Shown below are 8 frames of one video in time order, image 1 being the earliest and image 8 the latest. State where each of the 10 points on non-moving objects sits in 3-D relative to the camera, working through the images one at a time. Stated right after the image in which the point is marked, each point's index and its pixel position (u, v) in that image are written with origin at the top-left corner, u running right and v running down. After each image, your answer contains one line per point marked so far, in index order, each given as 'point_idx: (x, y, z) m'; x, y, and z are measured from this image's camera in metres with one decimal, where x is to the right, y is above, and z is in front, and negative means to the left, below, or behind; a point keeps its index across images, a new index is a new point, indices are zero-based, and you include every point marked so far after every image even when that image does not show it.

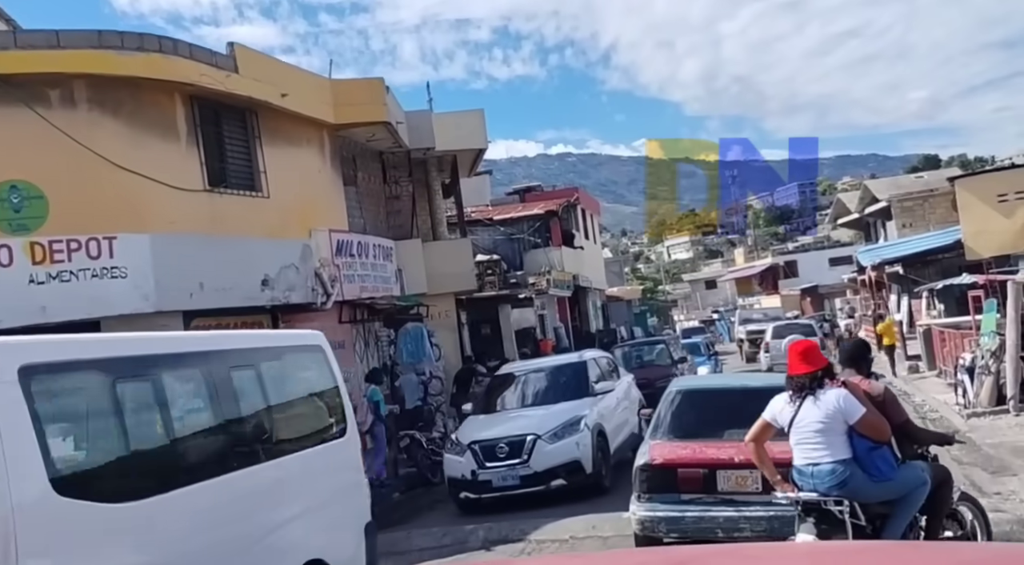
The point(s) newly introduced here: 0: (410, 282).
0: (-2.1, 0.0, +19.9) m
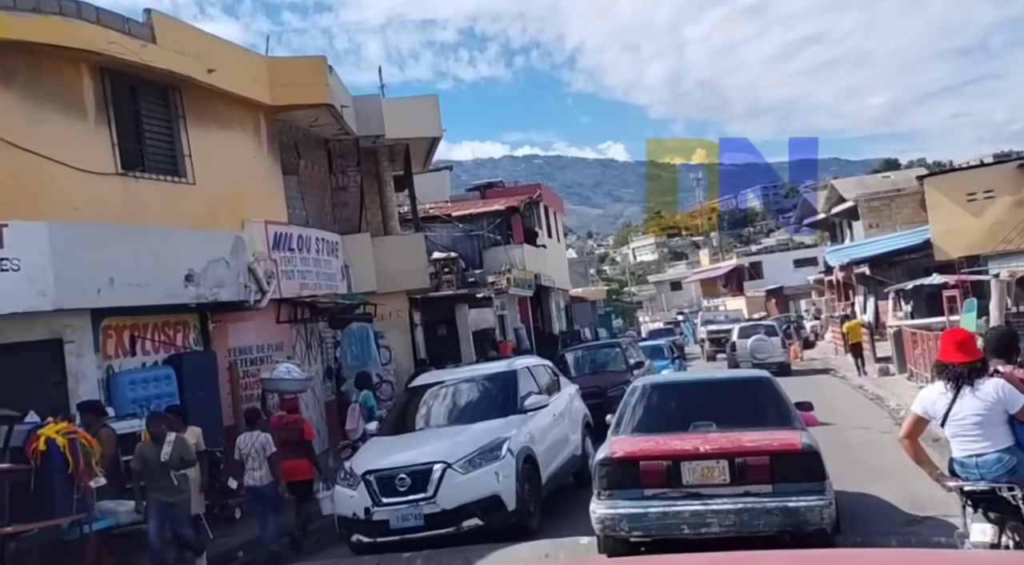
0: (-2.9, +0.1, +18.6) m
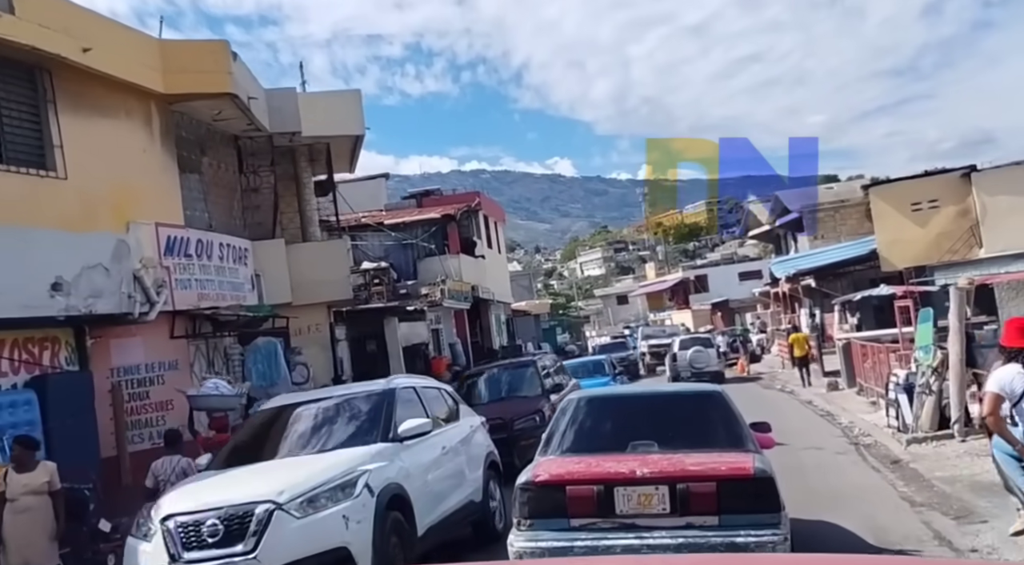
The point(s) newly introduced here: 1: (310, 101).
0: (-4.2, -0.1, +17.0) m
1: (-3.6, +3.2, +17.5) m
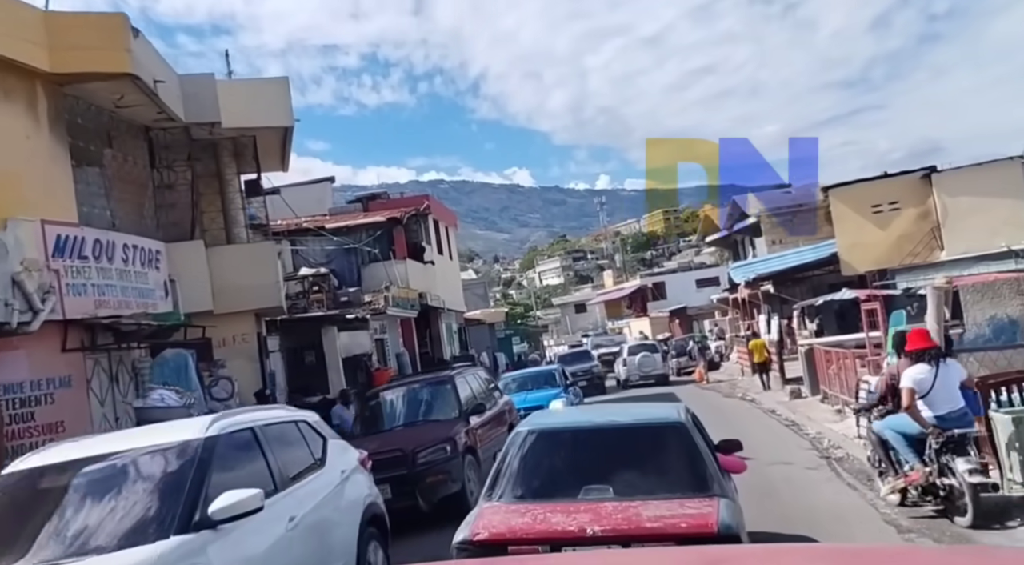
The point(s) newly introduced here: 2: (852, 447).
0: (-5.1, -0.2, +15.4) m
1: (-4.5, +3.1, +16.0) m
2: (+5.4, -2.6, +15.9) m
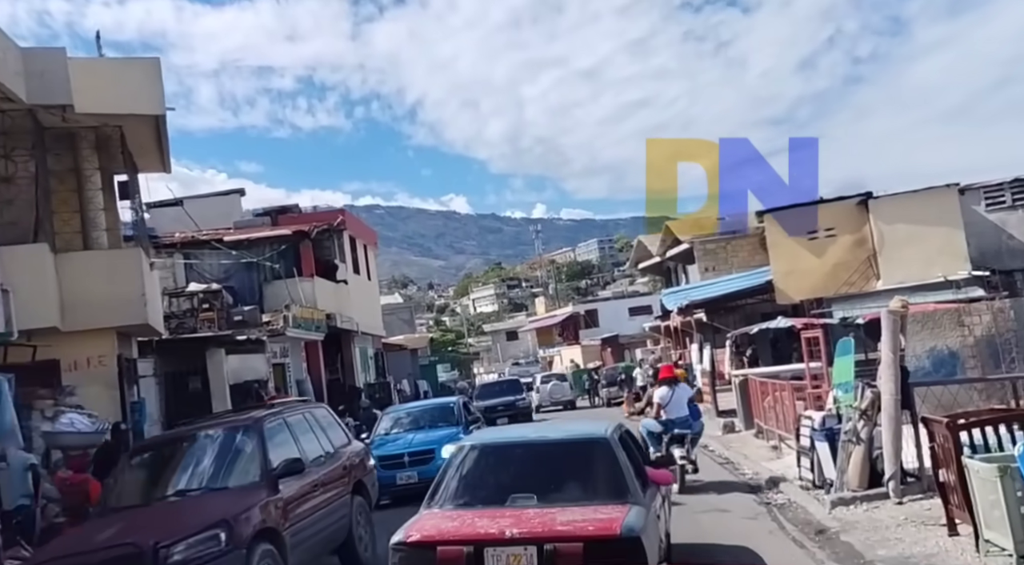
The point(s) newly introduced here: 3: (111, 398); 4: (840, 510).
0: (-6.4, -0.4, +13.0) m
1: (-5.9, +2.9, +13.7) m
2: (+4.0, -3.0, +14.1) m
3: (-5.9, -1.7, +14.7) m
4: (+3.9, -2.7, +11.9) m
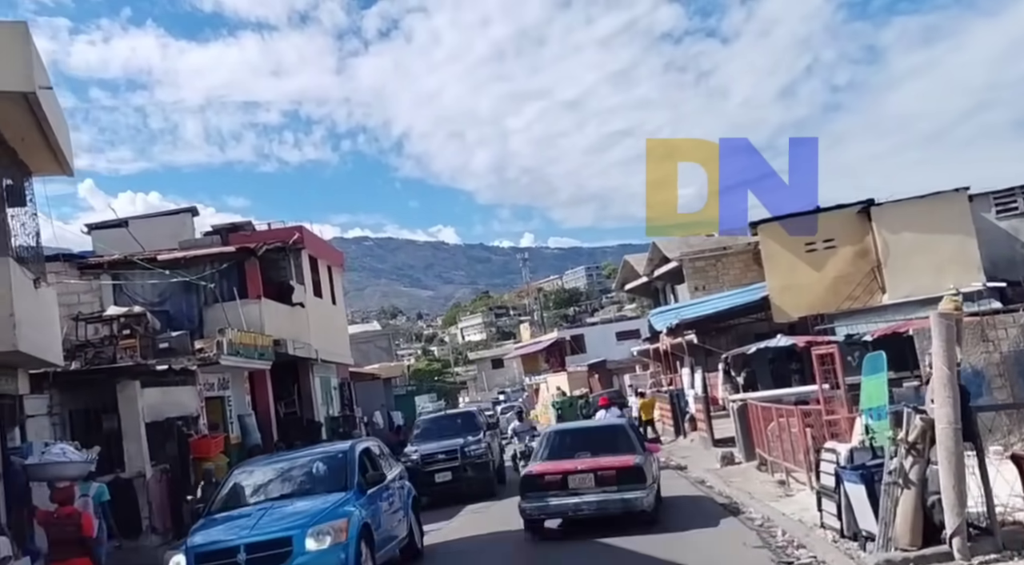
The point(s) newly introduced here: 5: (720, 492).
0: (-6.9, -0.5, +10.2) m
1: (-6.5, +2.8, +11.0) m
2: (+3.5, -3.0, +11.3) m
3: (-6.5, -1.9, +11.8) m
4: (+3.5, -2.7, +9.1) m
5: (+4.1, -4.1, +19.3) m
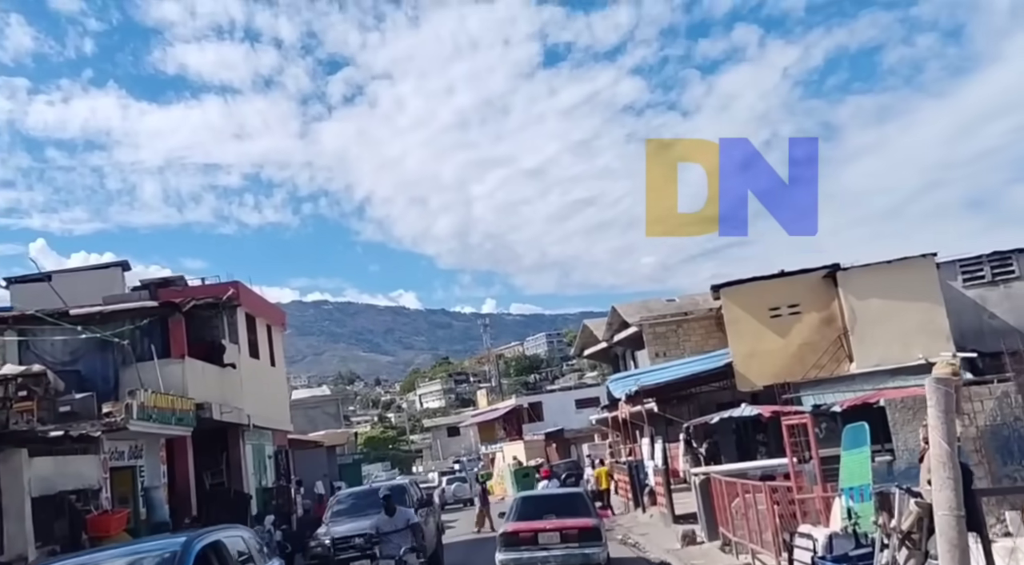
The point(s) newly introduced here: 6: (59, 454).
0: (-7.6, -0.9, +8.3) m
1: (-7.1, +2.3, +9.3) m
2: (+2.8, -3.6, +9.7) m
3: (-7.2, -2.4, +9.9) m
4: (+2.8, -3.1, +7.5) m
5: (+3.0, -5.2, +17.6) m
6: (-7.2, -2.7, +15.8) m
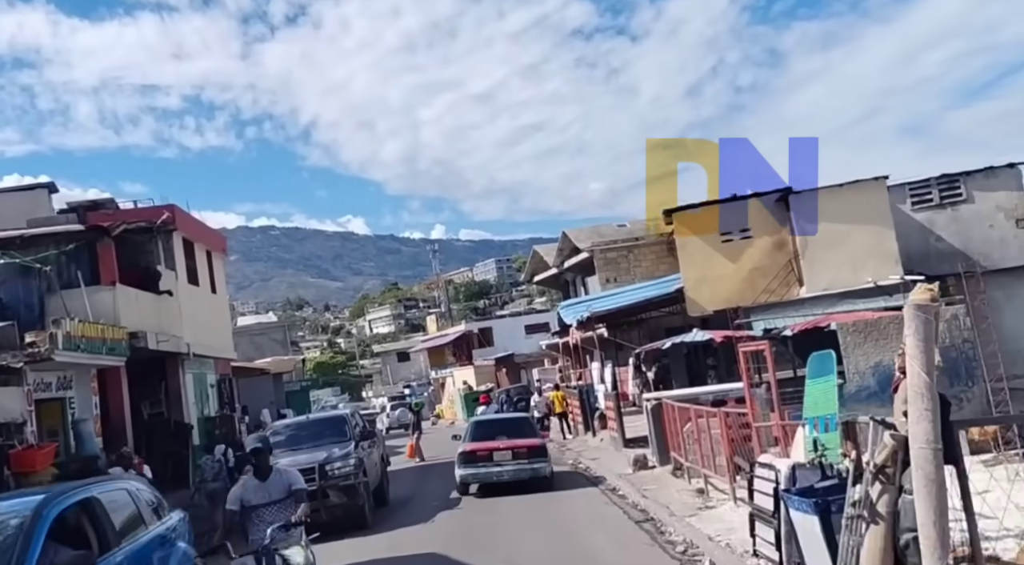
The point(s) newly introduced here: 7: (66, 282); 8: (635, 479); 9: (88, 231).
0: (-8.0, -0.3, +7.2) m
1: (-7.5, +3.0, +8.0) m
2: (+2.3, -2.8, +9.3) m
3: (-7.7, -1.6, +8.9) m
4: (+2.5, -2.5, +7.1) m
5: (+2.2, -3.8, +17.3) m
6: (-7.9, -1.5, +14.9) m
7: (-8.9, 0.0, +19.6) m
8: (+2.5, -3.9, +19.6) m
9: (-8.5, +1.0, +19.8) m
